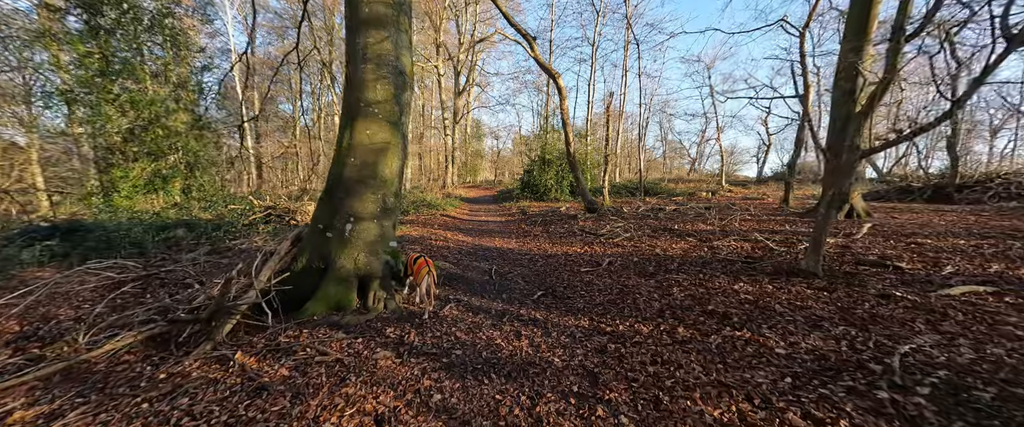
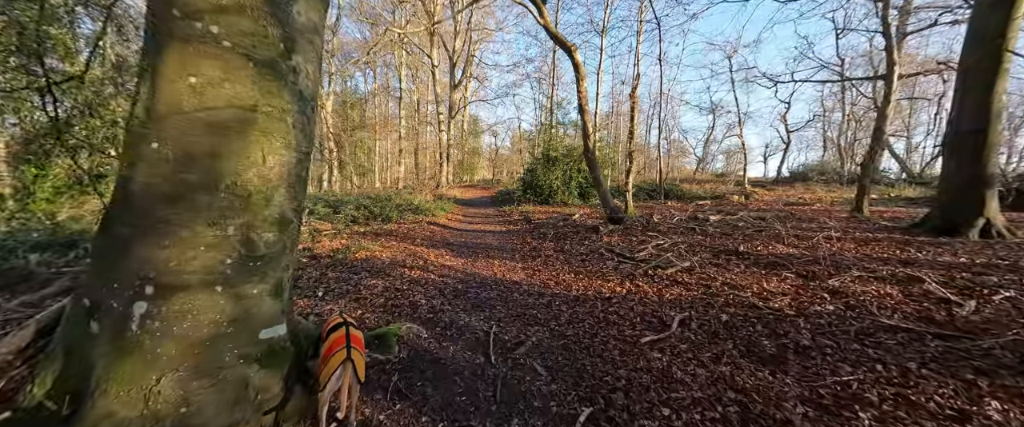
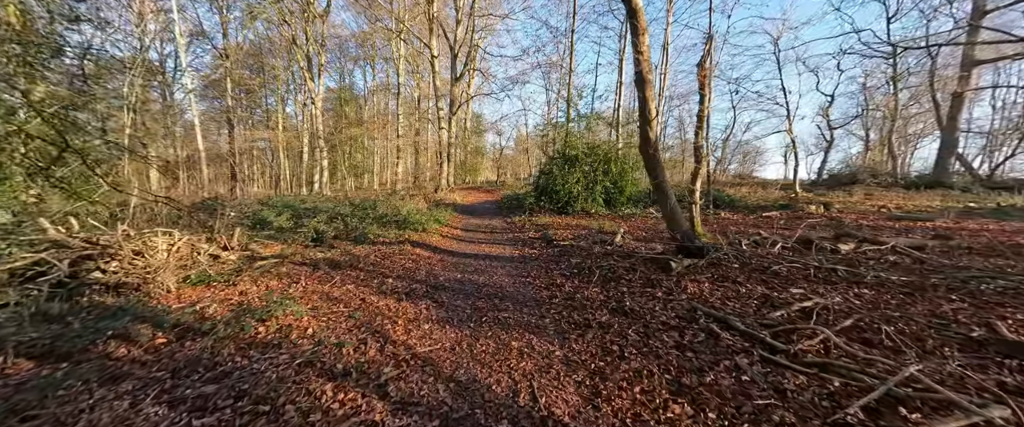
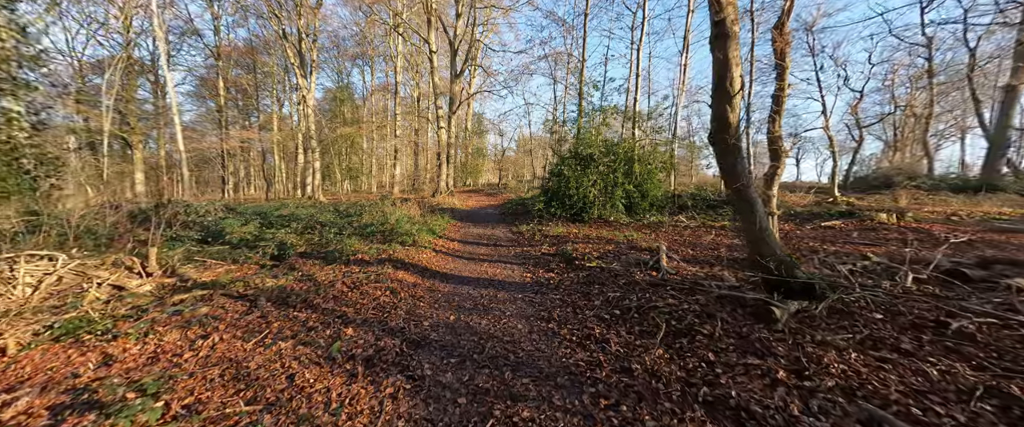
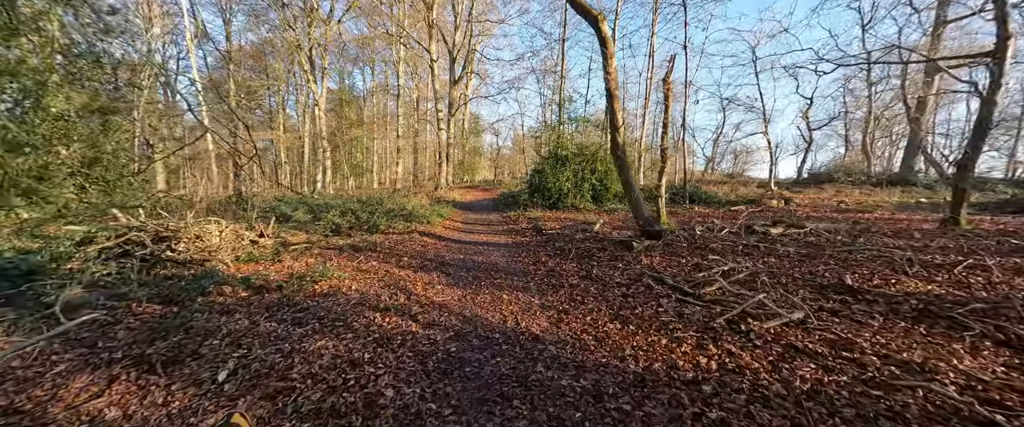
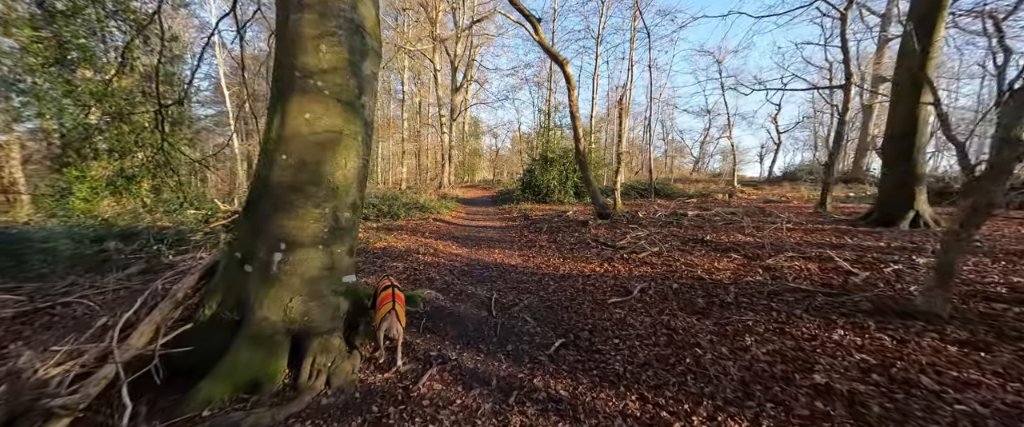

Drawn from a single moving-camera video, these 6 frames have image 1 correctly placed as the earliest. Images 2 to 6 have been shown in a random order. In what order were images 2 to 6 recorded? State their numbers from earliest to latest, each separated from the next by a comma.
6, 2, 5, 3, 4
